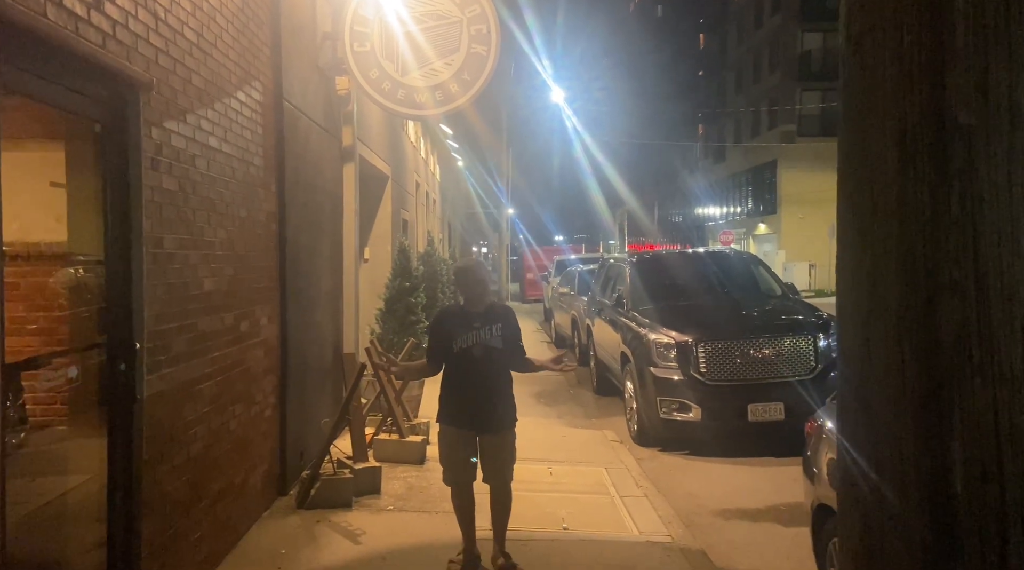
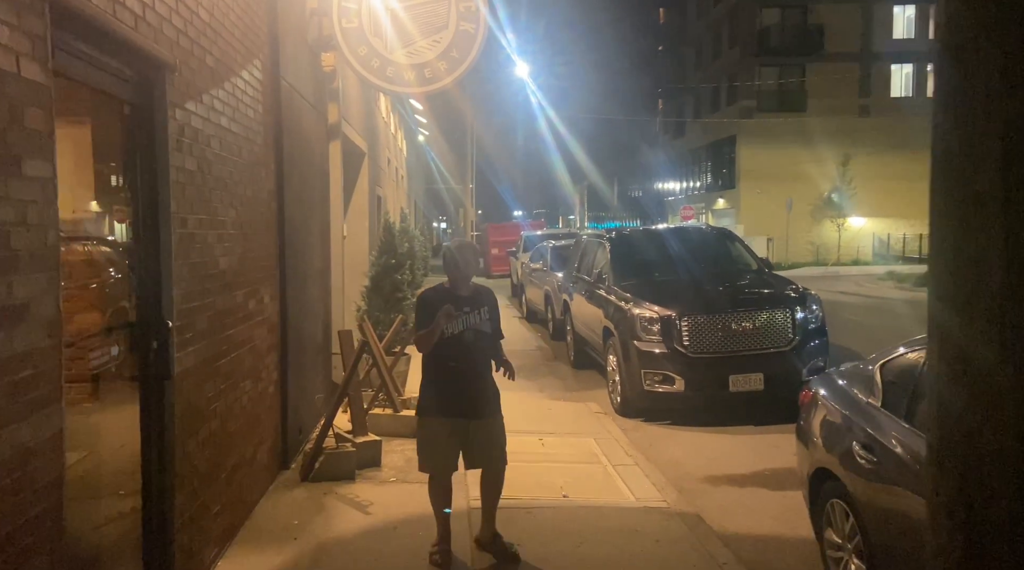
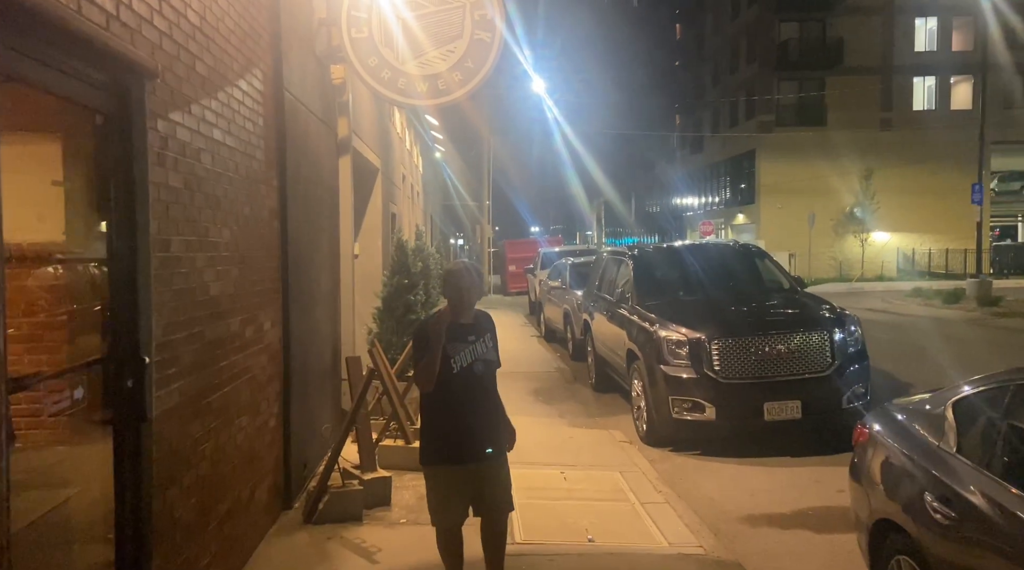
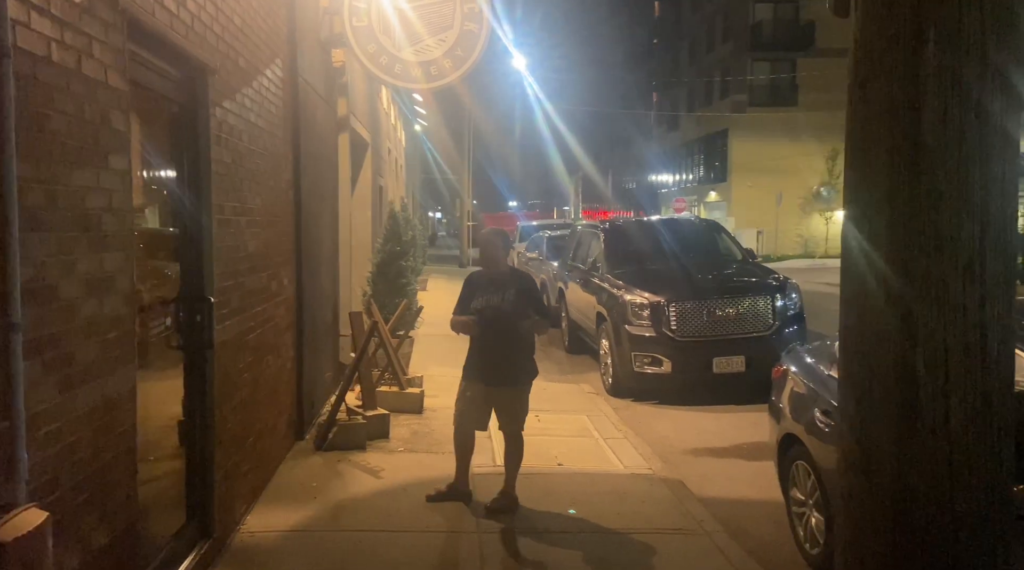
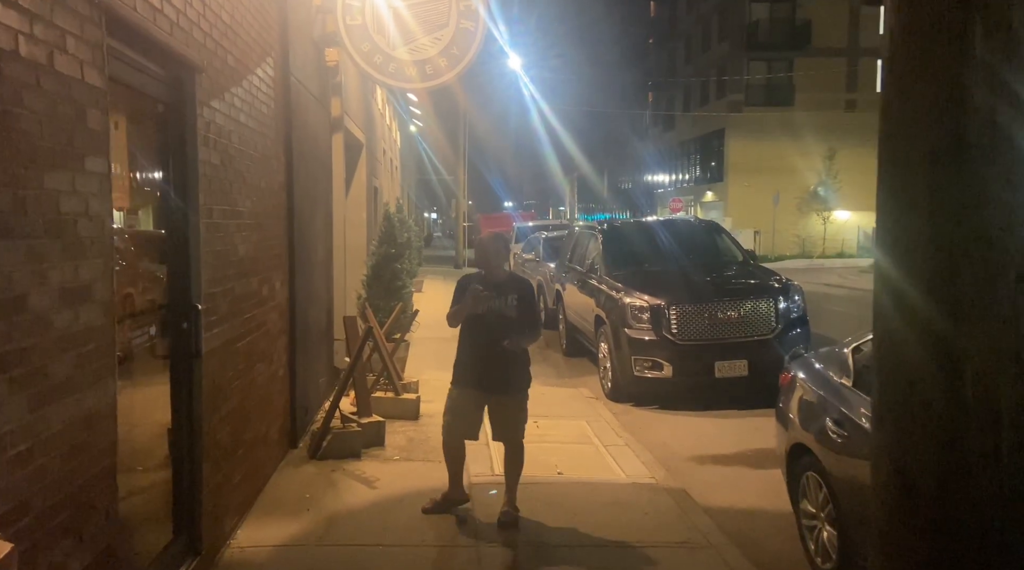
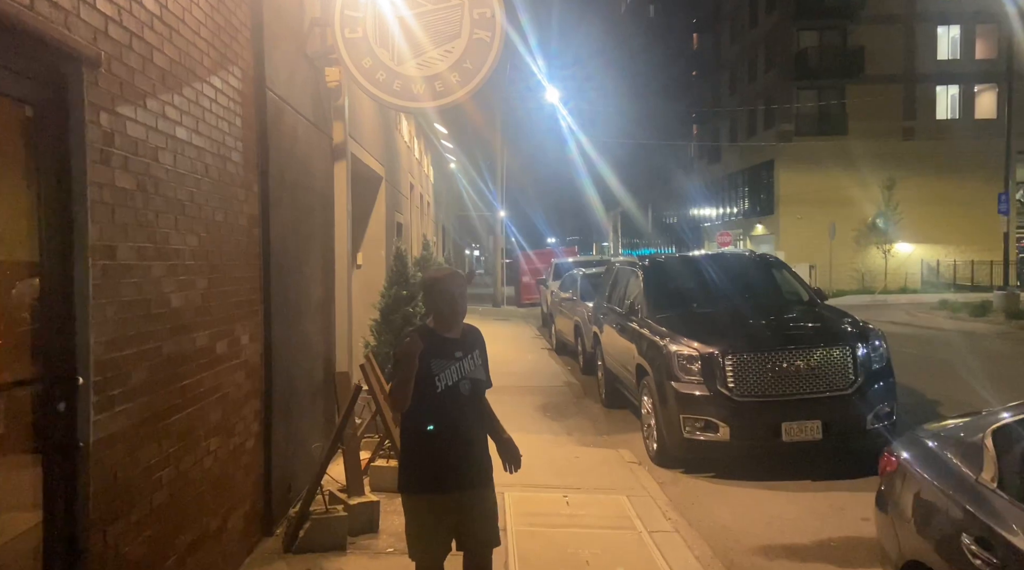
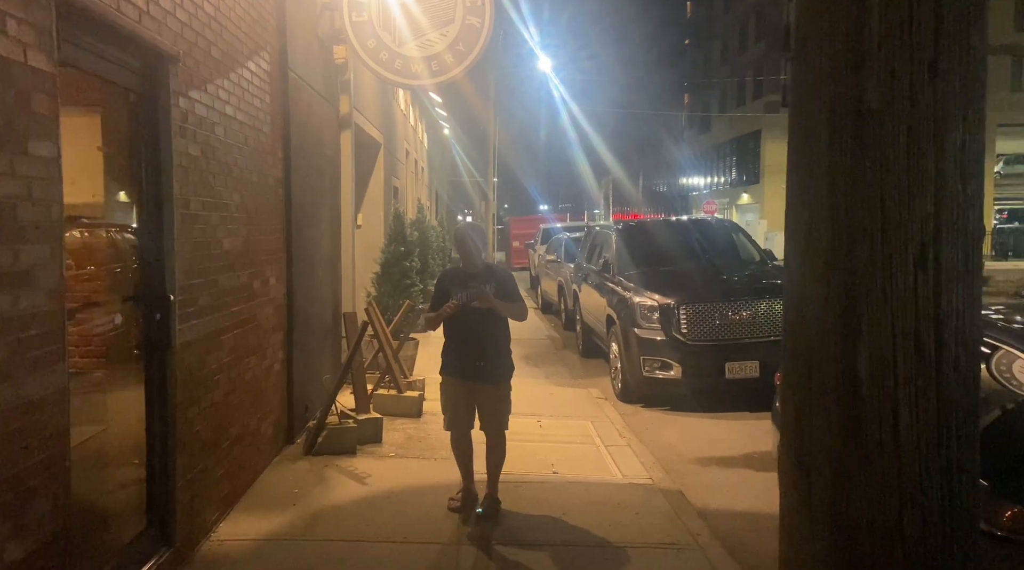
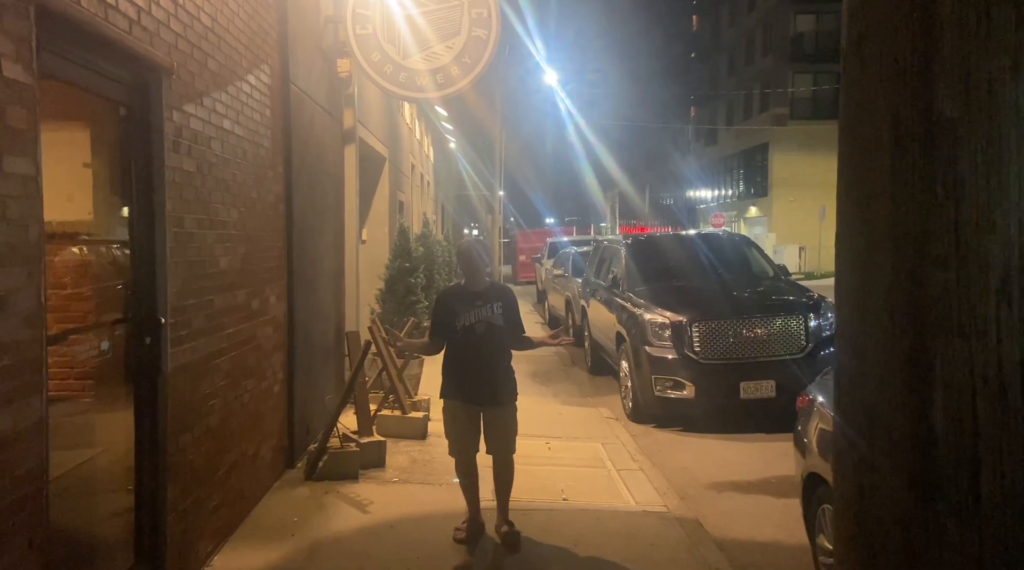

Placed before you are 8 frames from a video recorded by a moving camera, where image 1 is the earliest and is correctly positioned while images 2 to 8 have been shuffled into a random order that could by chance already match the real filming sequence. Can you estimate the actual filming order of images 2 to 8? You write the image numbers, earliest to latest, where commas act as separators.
8, 7, 4, 5, 2, 3, 6
